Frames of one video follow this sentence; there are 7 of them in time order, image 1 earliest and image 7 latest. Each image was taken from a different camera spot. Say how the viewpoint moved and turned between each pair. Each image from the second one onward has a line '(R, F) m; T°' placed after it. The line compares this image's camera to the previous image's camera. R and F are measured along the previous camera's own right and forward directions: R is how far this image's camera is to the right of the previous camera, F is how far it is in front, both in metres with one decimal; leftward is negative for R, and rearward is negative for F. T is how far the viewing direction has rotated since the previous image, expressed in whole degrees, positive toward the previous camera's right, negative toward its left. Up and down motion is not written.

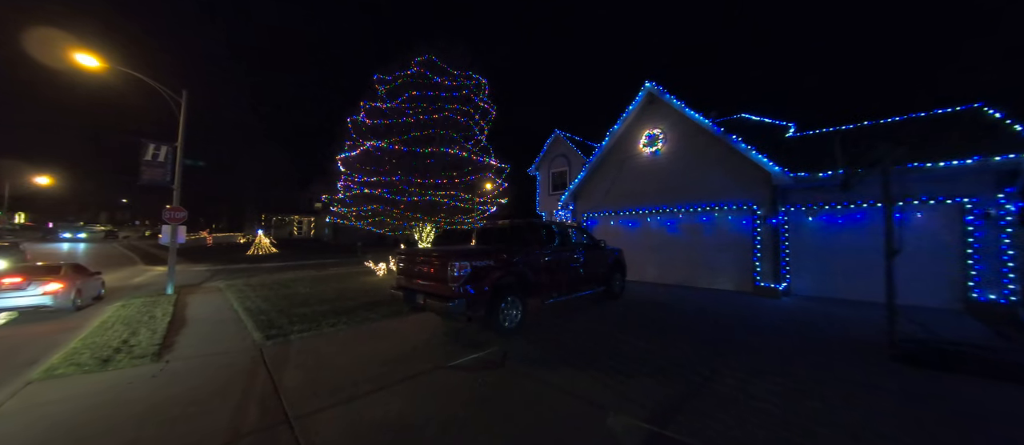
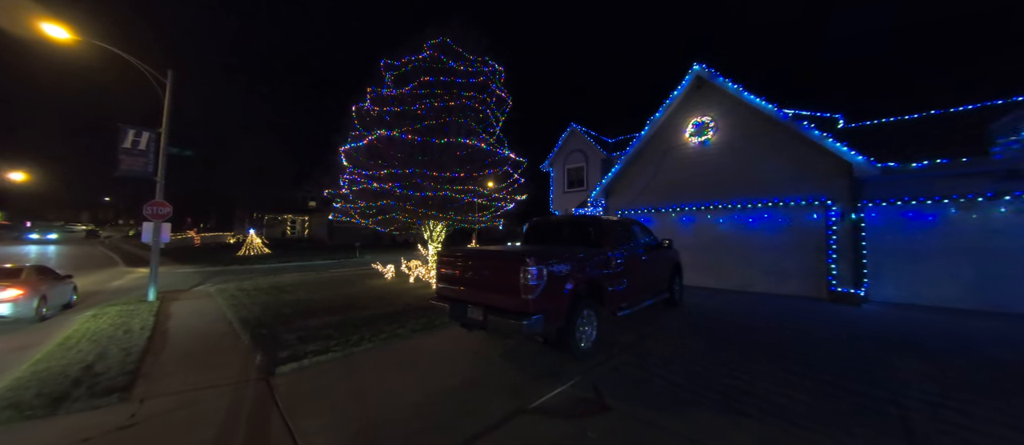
(-1.2, +1.2) m; +1°
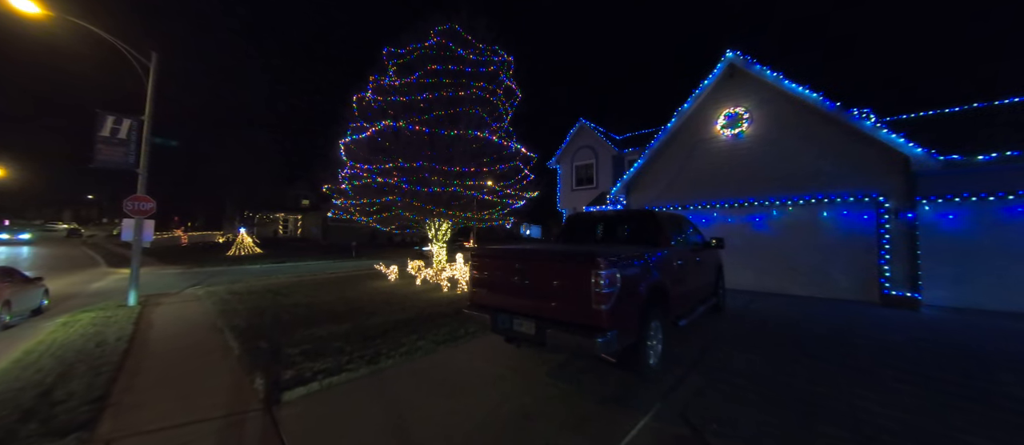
(-0.7, +0.8) m; +1°
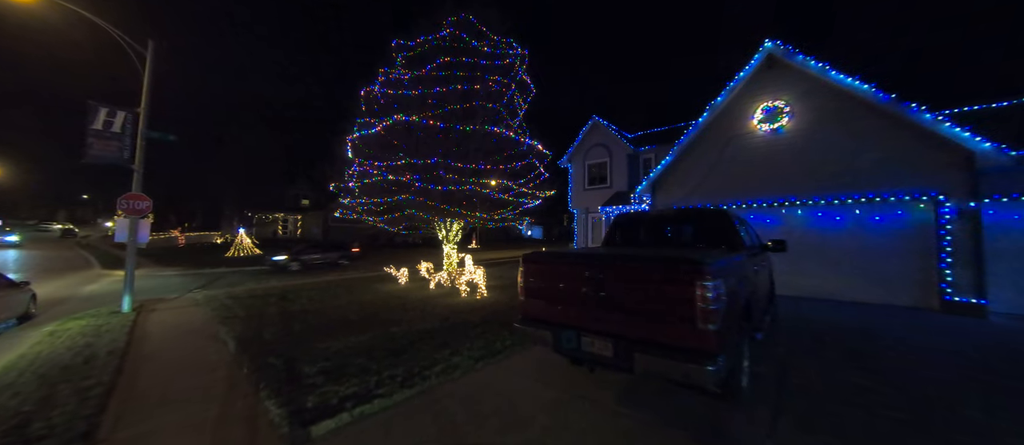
(-0.7, +0.6) m; 0°
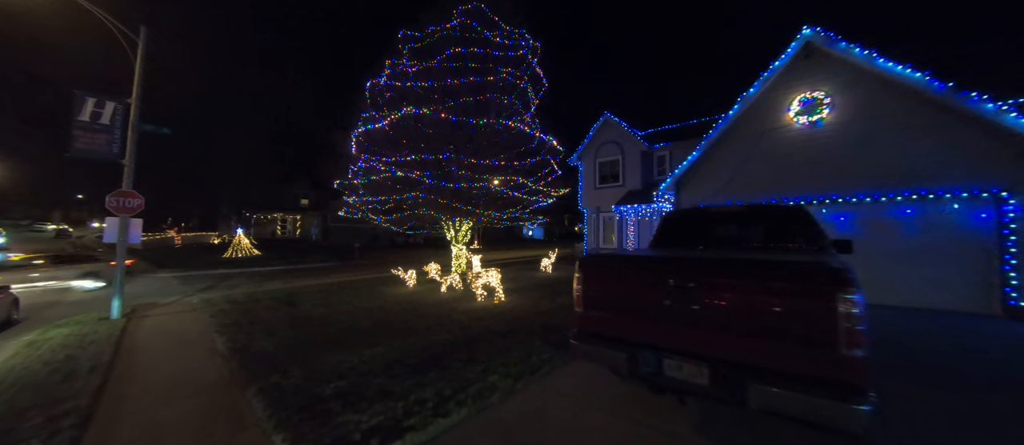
(-0.5, +0.6) m; 0°
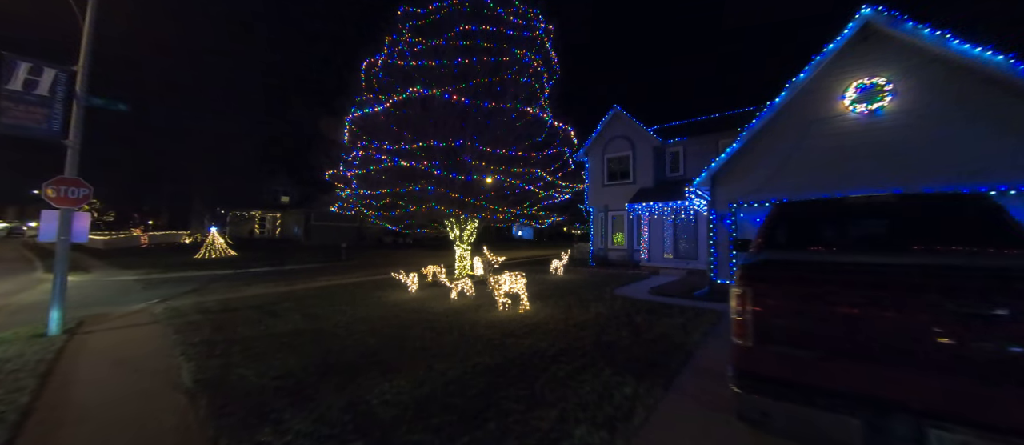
(-0.9, +1.1) m; +3°
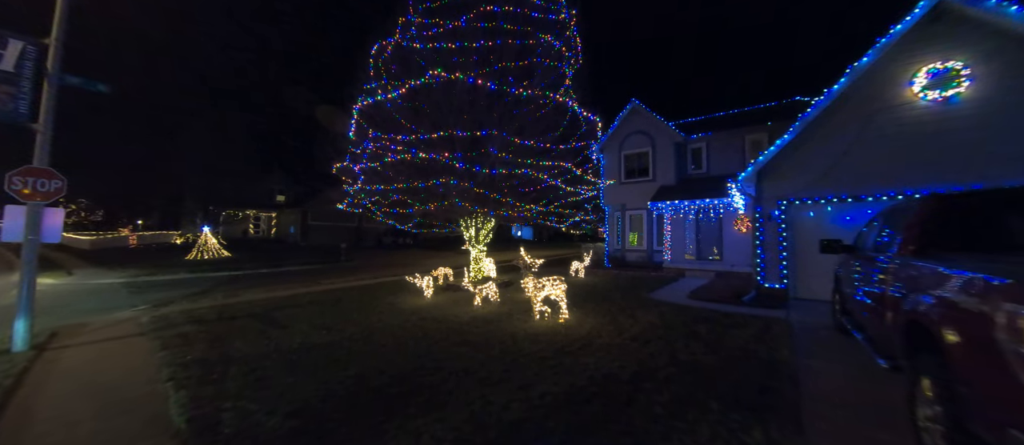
(-0.8, +0.8) m; +1°
